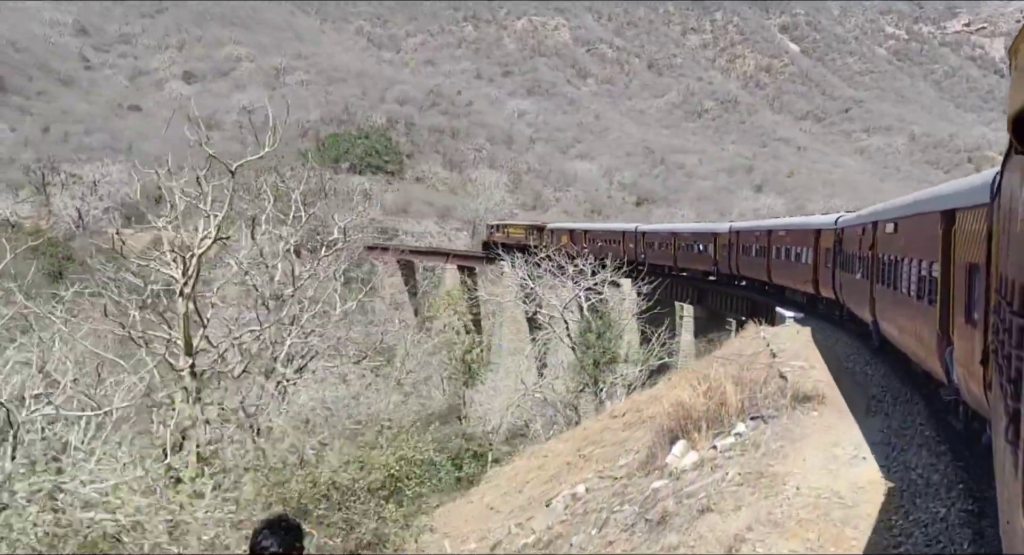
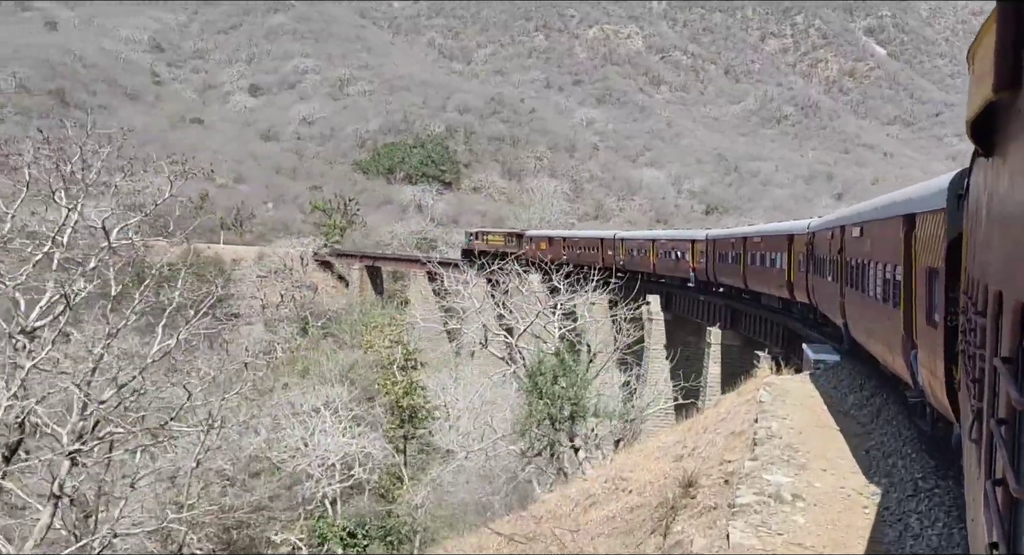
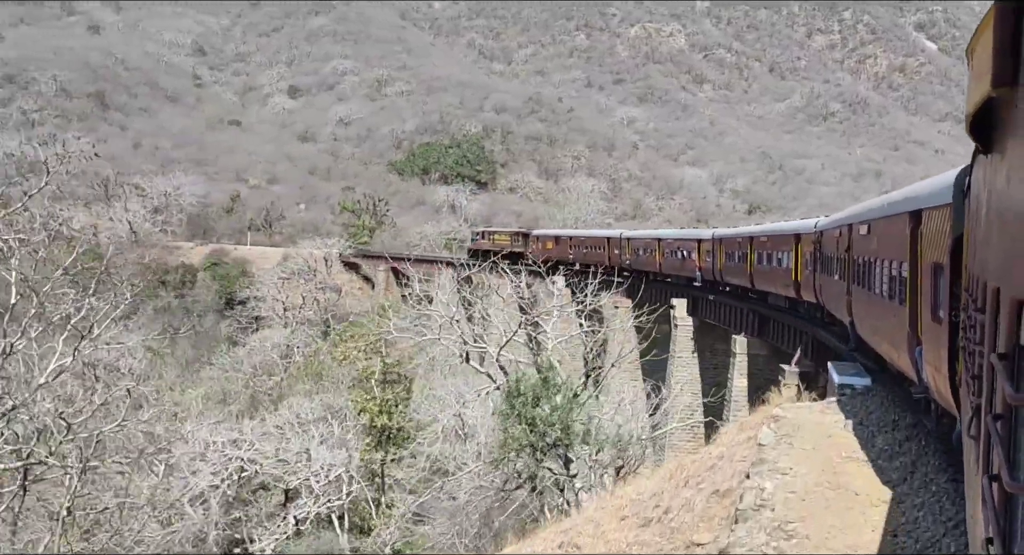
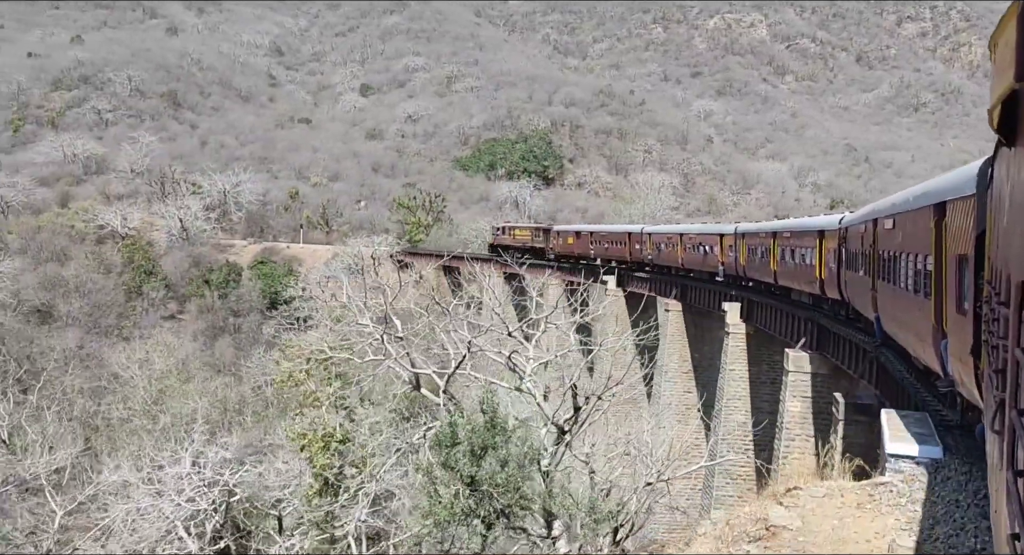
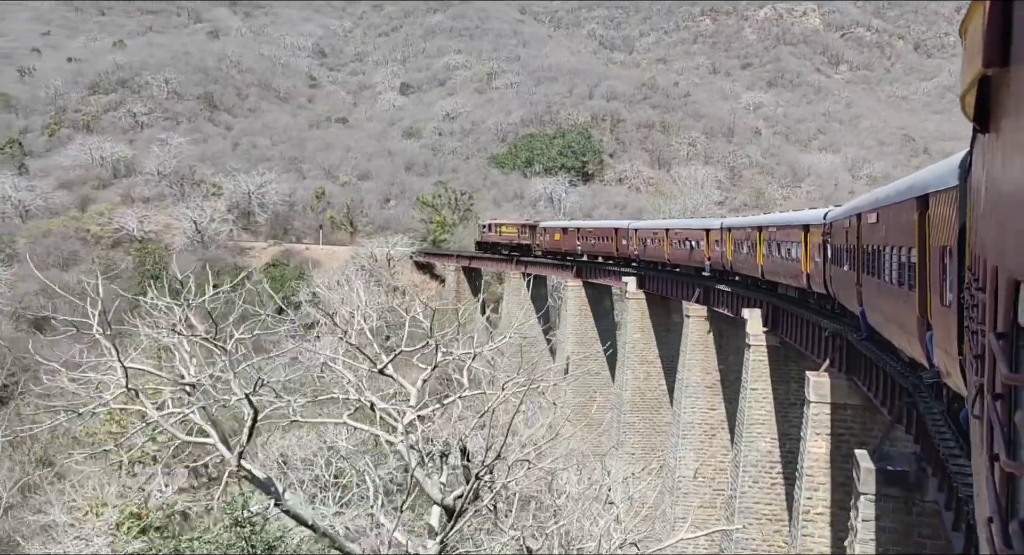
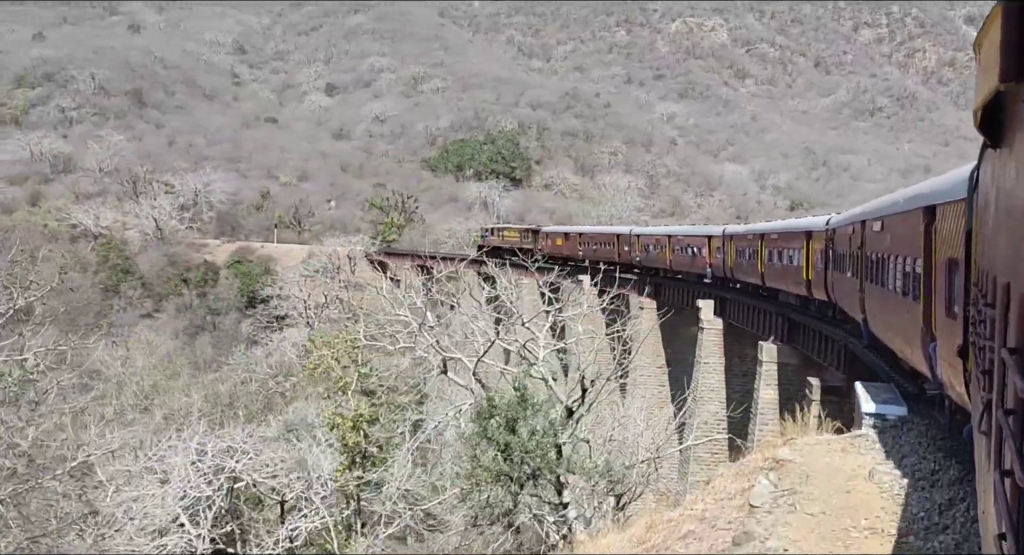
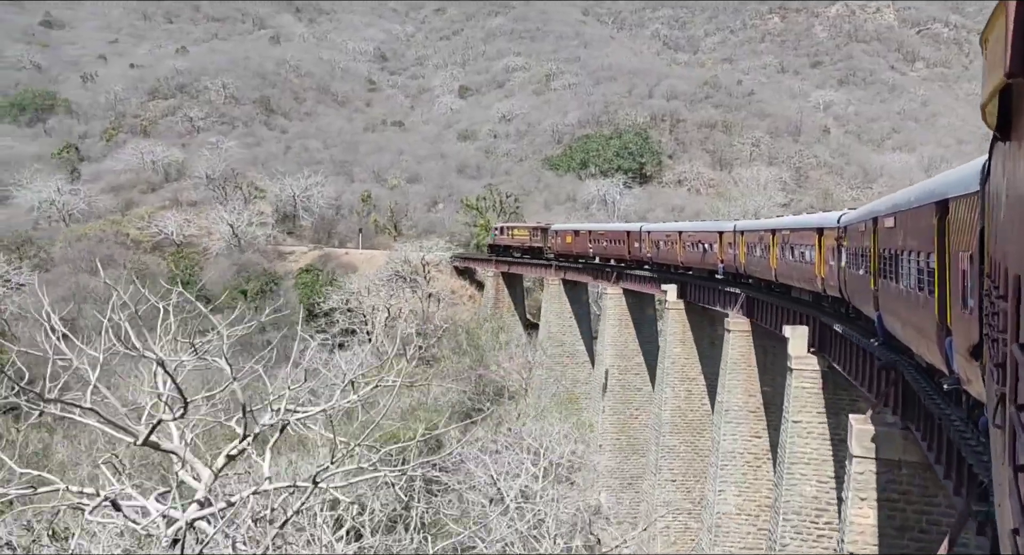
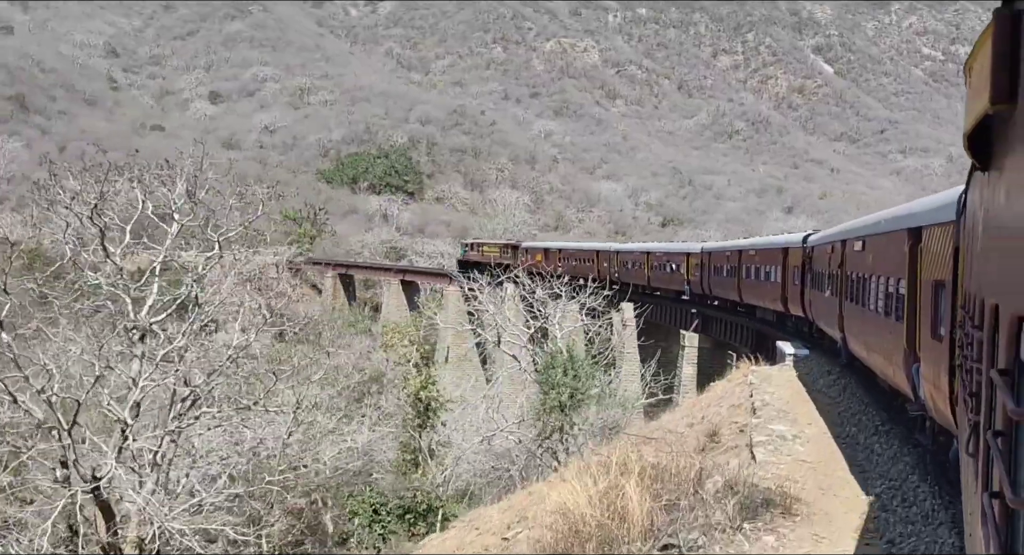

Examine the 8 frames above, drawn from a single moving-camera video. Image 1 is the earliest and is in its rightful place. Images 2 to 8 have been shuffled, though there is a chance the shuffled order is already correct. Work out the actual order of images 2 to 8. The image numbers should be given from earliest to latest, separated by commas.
8, 2, 3, 6, 4, 5, 7
